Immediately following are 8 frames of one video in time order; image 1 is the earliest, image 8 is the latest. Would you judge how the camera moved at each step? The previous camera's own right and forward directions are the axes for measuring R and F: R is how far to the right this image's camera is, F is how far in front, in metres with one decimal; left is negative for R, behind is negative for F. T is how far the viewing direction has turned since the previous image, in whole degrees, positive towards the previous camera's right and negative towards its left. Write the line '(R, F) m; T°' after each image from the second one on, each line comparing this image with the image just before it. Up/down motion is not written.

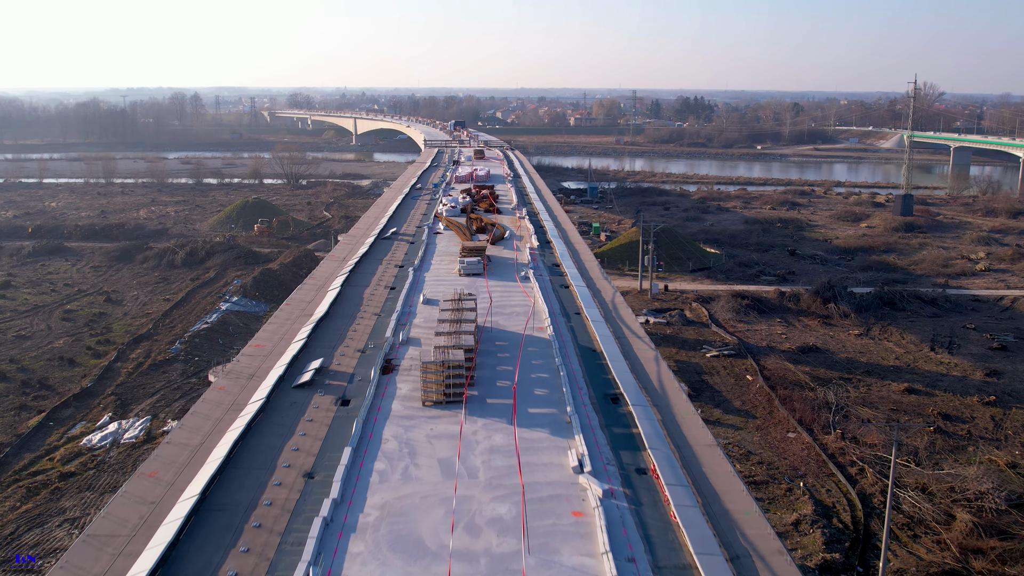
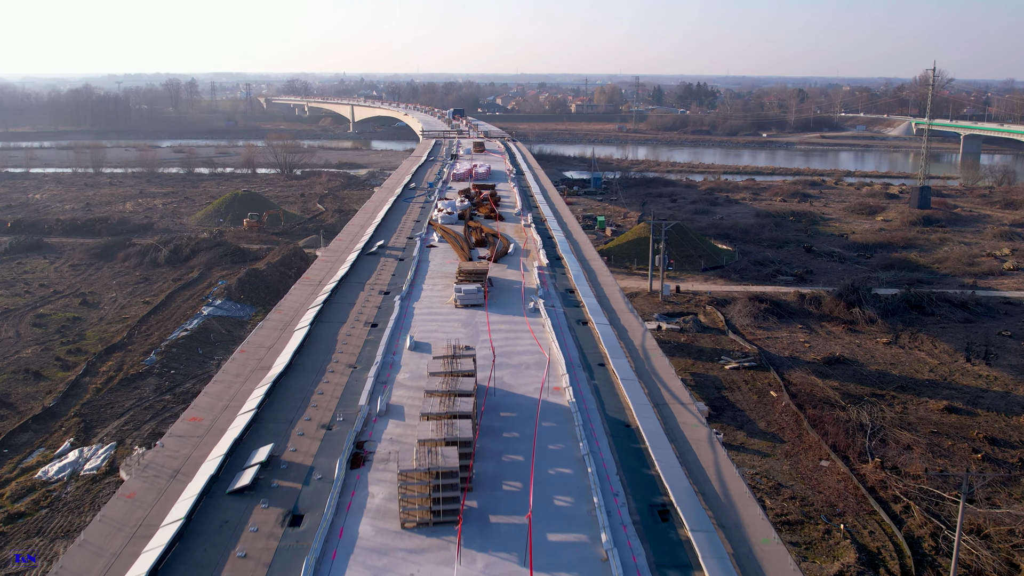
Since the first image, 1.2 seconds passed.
(-0.1, +1.4) m; 0°
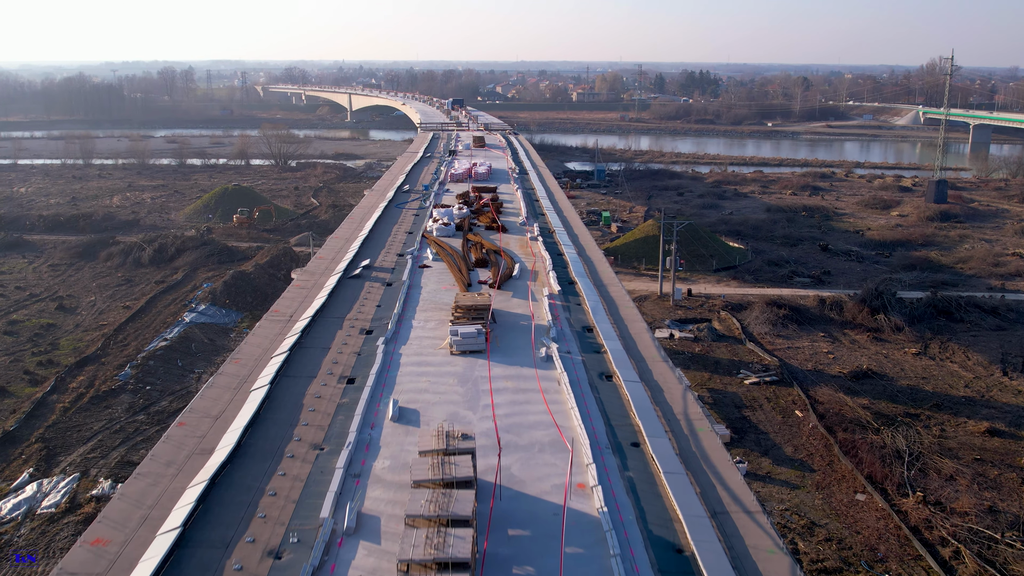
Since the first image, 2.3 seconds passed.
(-0.1, +1.3) m; 0°
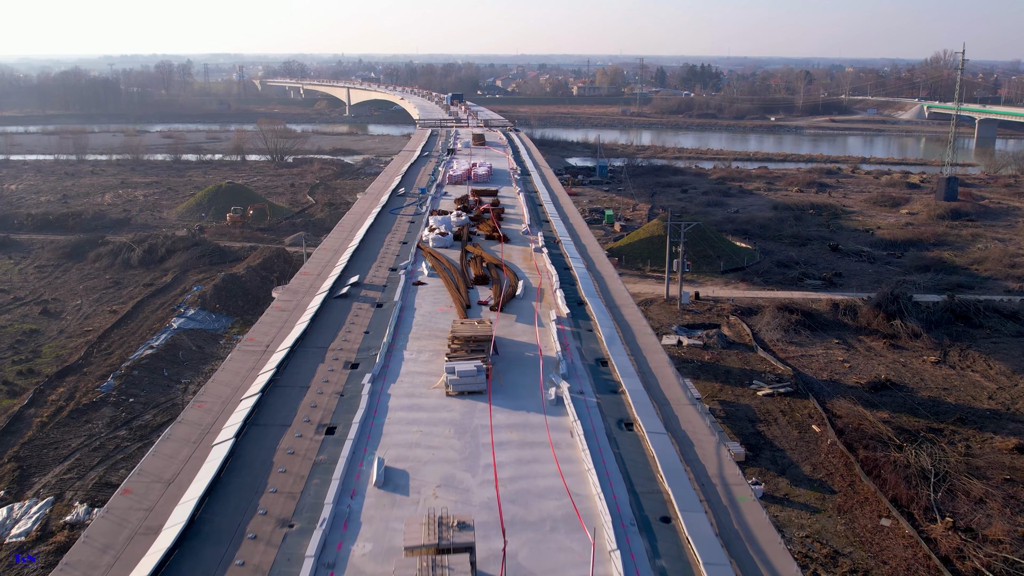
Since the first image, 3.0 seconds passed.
(0.0, +0.8) m; 0°
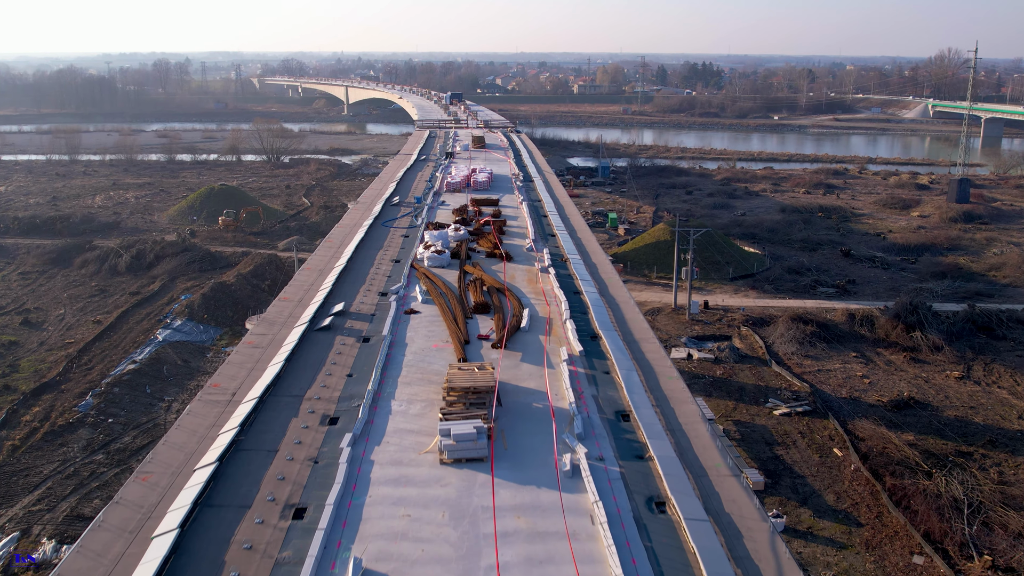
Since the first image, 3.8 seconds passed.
(0.0, +0.8) m; 0°
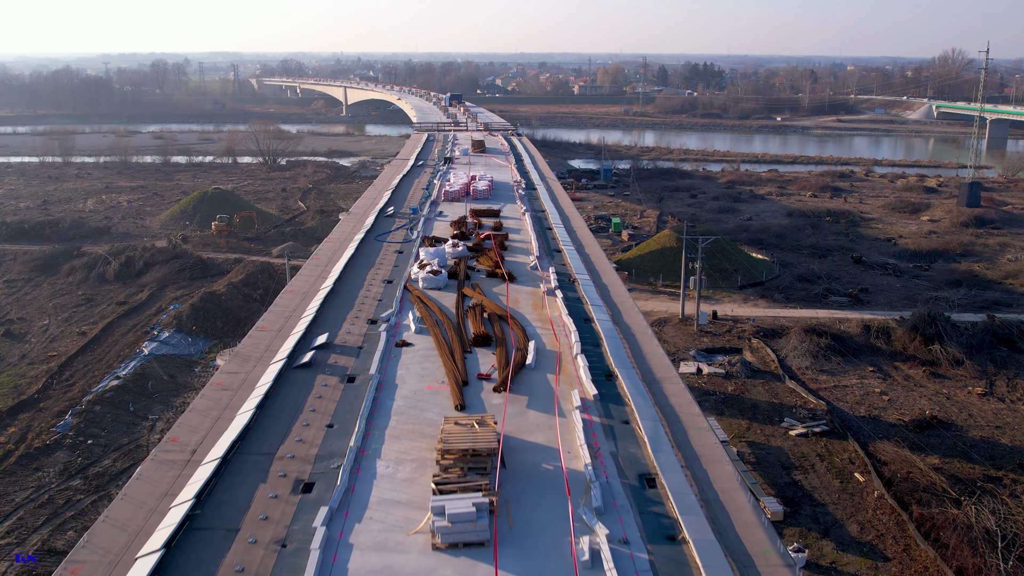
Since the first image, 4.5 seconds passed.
(0.0, +0.7) m; 0°
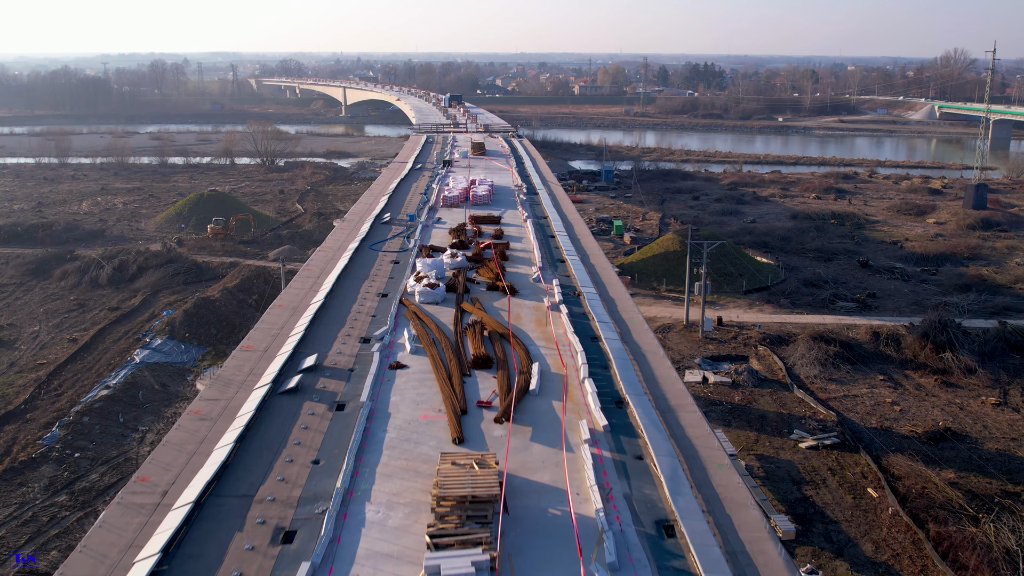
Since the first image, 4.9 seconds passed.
(0.0, +0.4) m; 0°
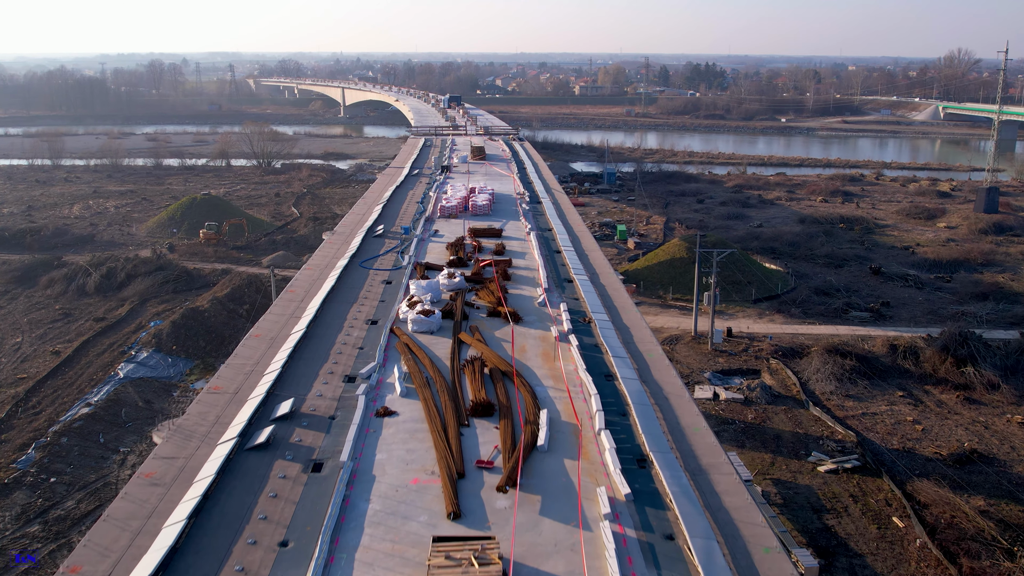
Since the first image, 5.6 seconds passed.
(0.0, +0.7) m; 0°
